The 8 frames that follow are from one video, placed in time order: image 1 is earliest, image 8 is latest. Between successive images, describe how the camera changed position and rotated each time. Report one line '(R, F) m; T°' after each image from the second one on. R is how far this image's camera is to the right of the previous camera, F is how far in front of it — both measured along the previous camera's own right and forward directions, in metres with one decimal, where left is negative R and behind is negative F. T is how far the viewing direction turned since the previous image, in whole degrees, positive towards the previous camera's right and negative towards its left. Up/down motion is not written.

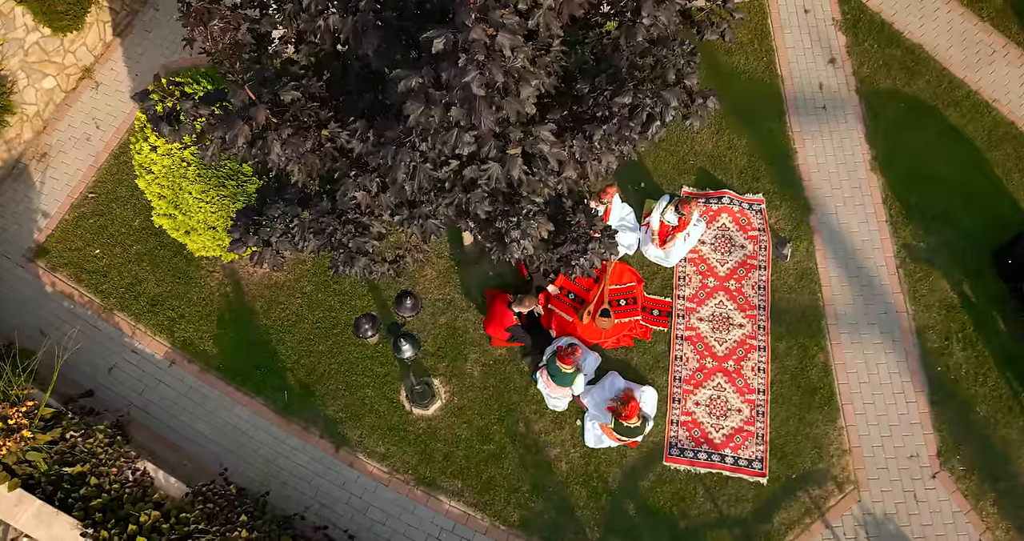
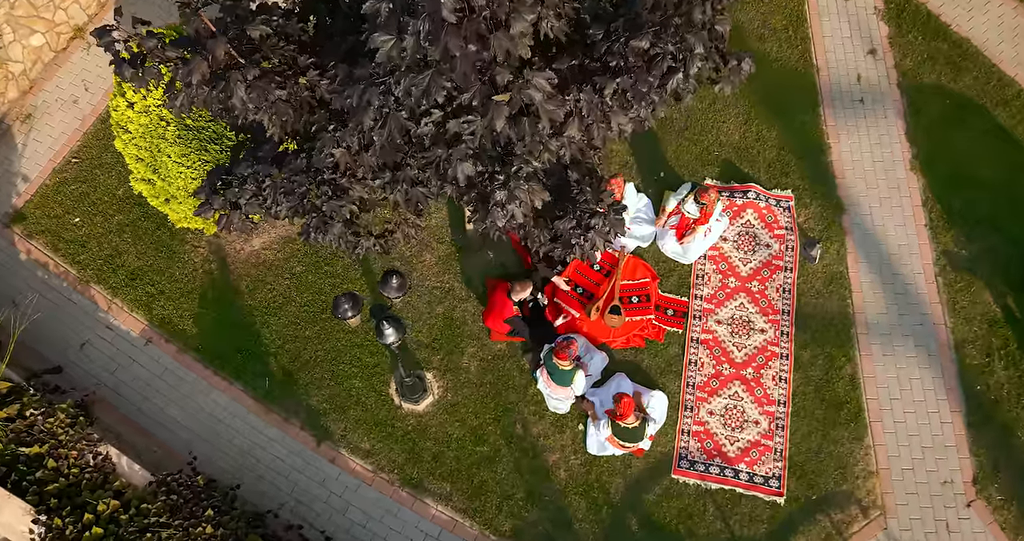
(+0.1, +0.6) m; -1°
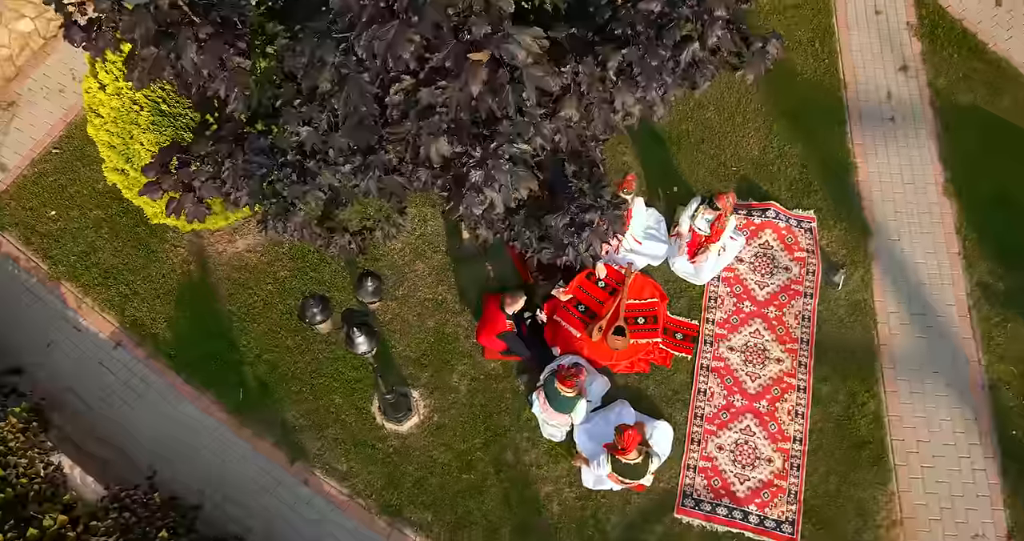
(+0.1, +0.5) m; -1°
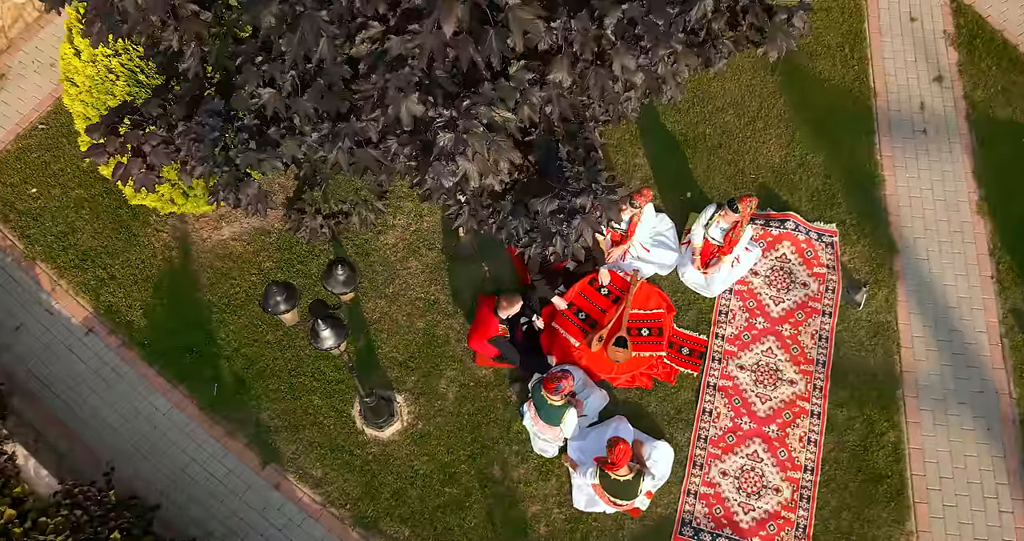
(+0.2, +0.4) m; -1°
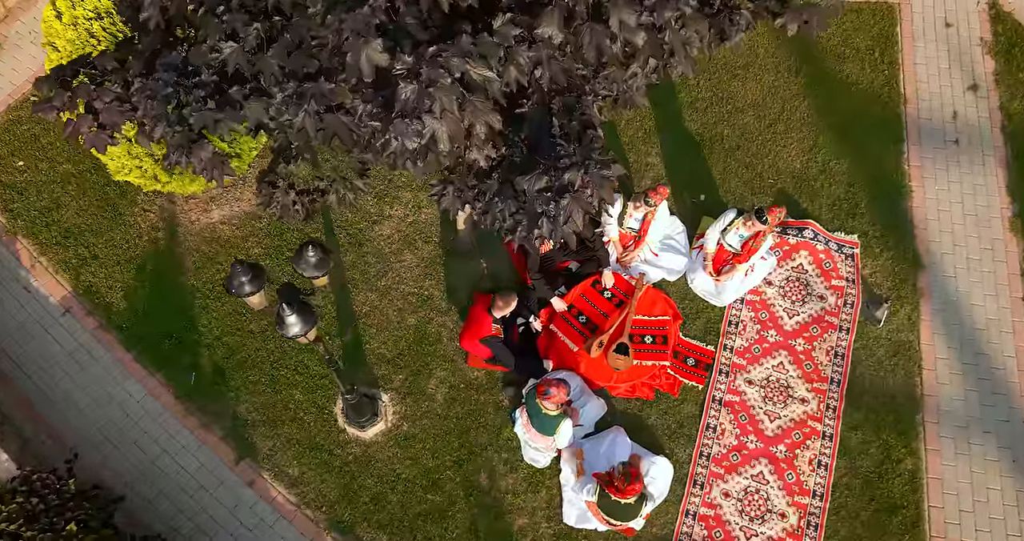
(+0.1, +0.3) m; -1°
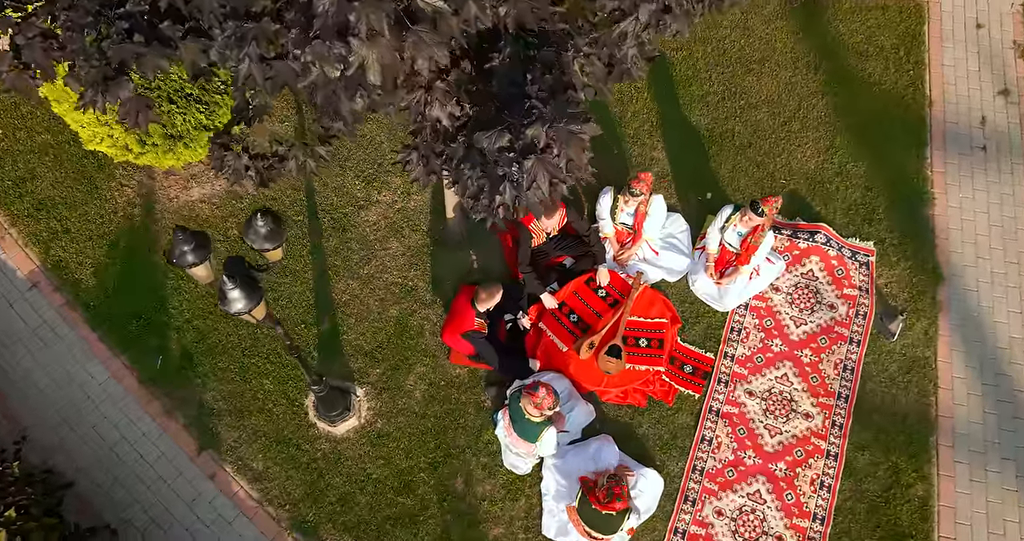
(+0.2, +0.4) m; -1°
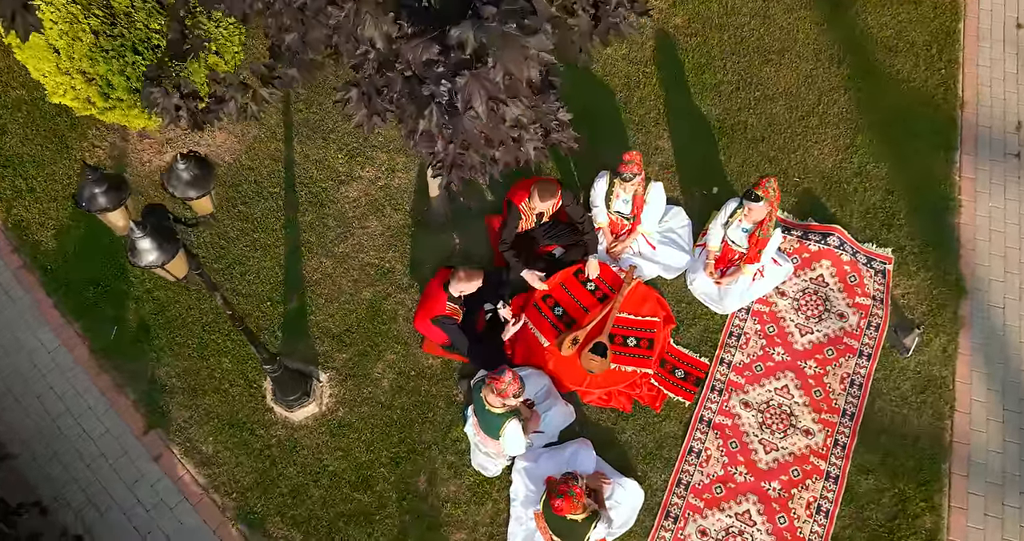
(+0.3, +0.4) m; -2°
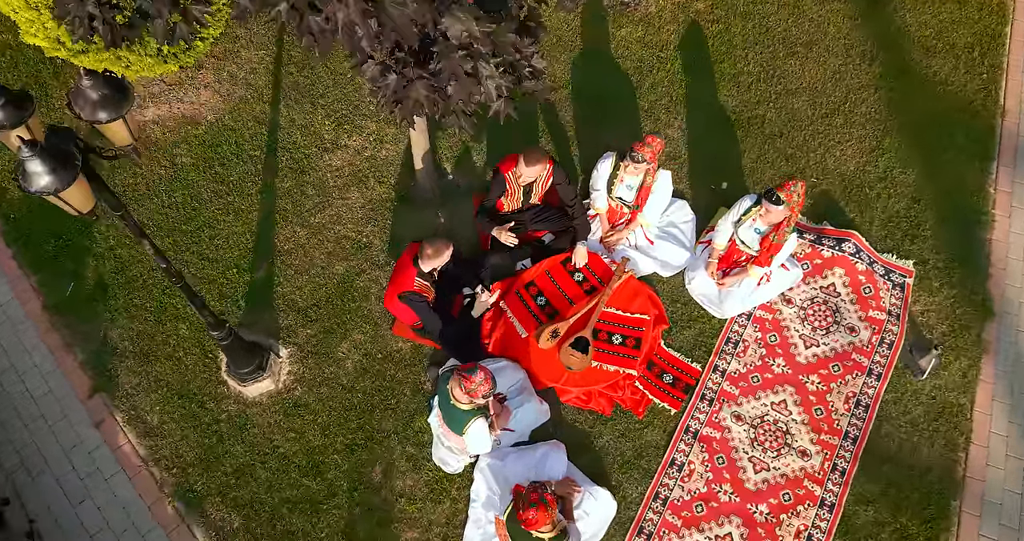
(+0.3, +0.4) m; -2°
